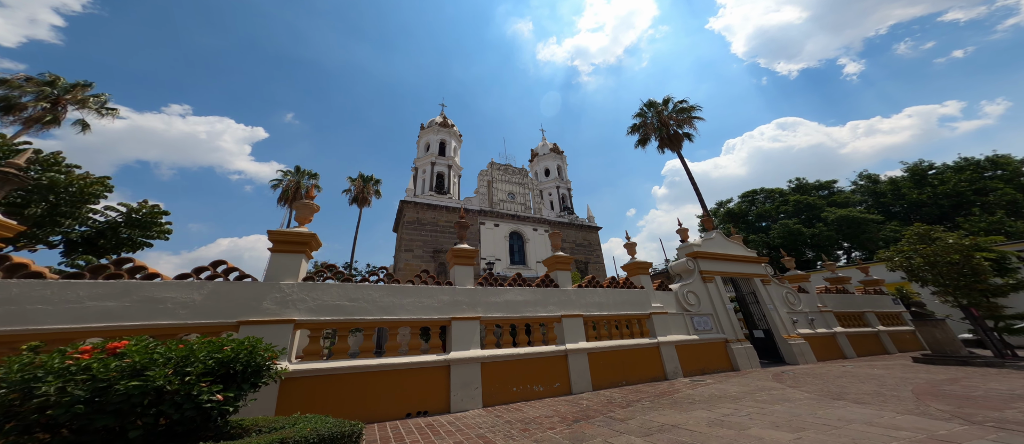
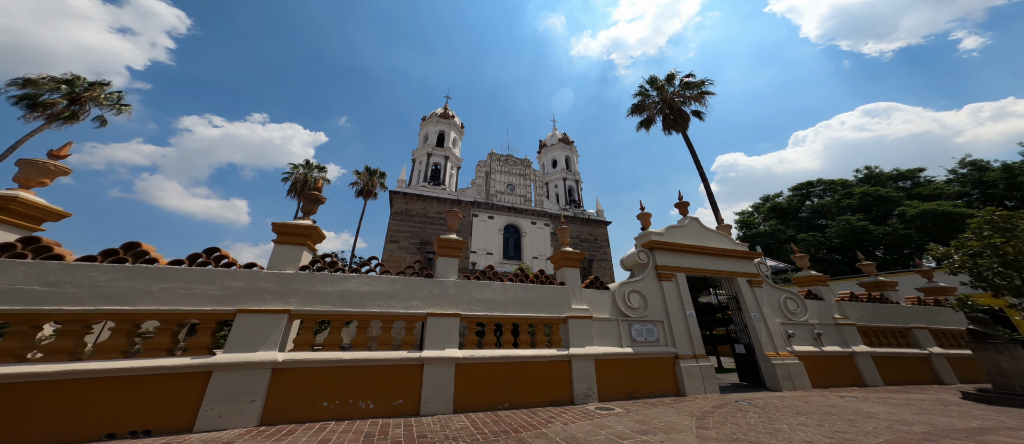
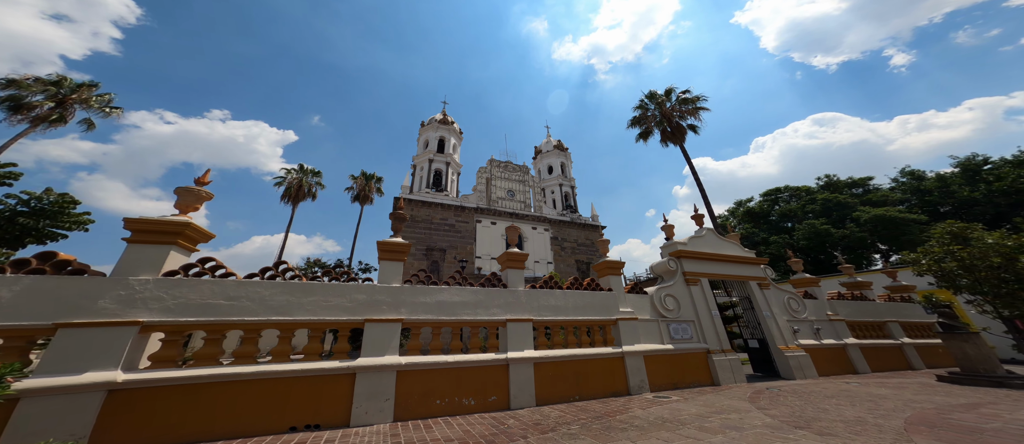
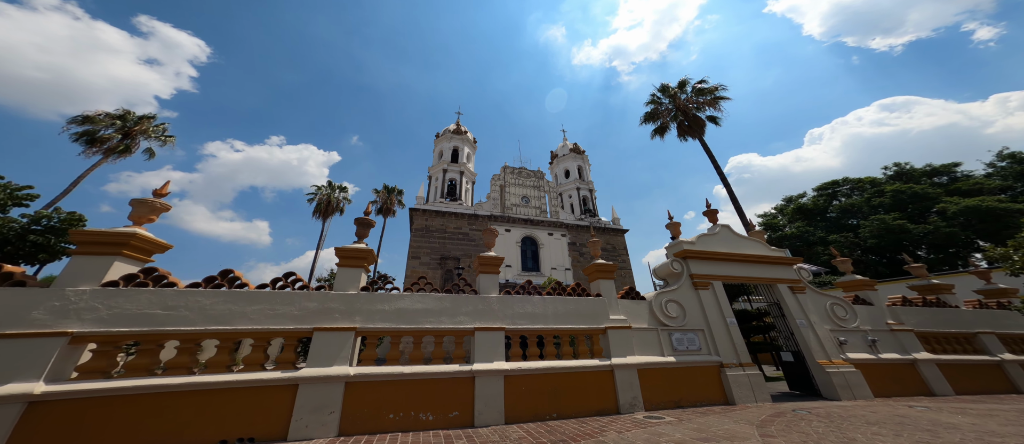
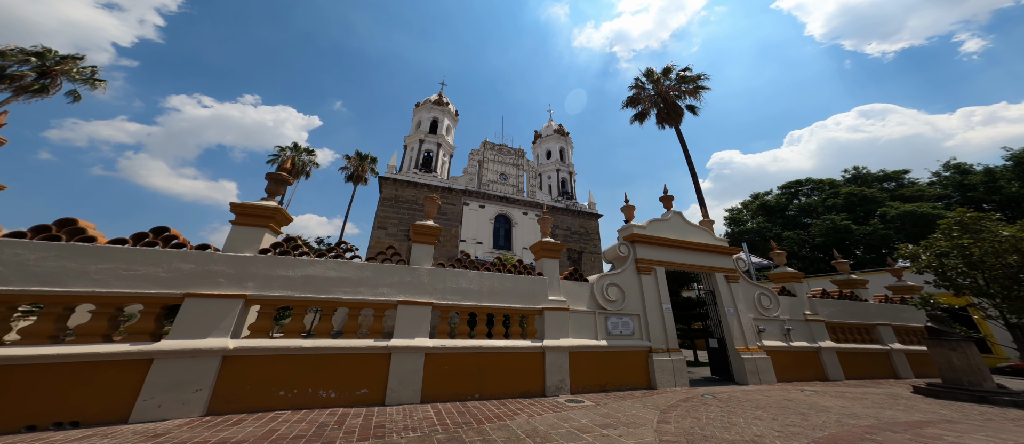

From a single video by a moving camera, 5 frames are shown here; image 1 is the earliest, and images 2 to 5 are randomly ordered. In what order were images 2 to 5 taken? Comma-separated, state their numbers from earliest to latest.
3, 4, 2, 5
